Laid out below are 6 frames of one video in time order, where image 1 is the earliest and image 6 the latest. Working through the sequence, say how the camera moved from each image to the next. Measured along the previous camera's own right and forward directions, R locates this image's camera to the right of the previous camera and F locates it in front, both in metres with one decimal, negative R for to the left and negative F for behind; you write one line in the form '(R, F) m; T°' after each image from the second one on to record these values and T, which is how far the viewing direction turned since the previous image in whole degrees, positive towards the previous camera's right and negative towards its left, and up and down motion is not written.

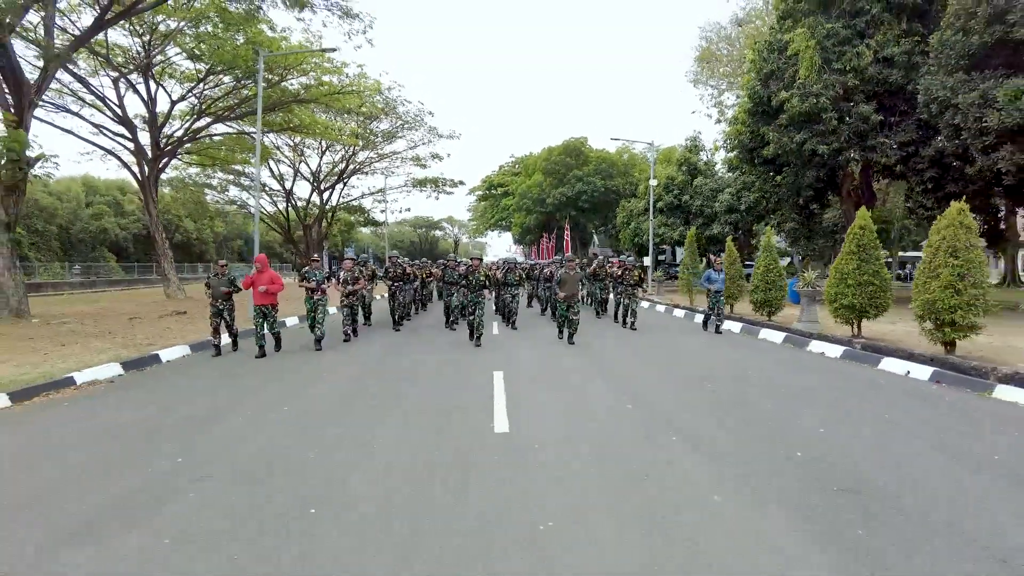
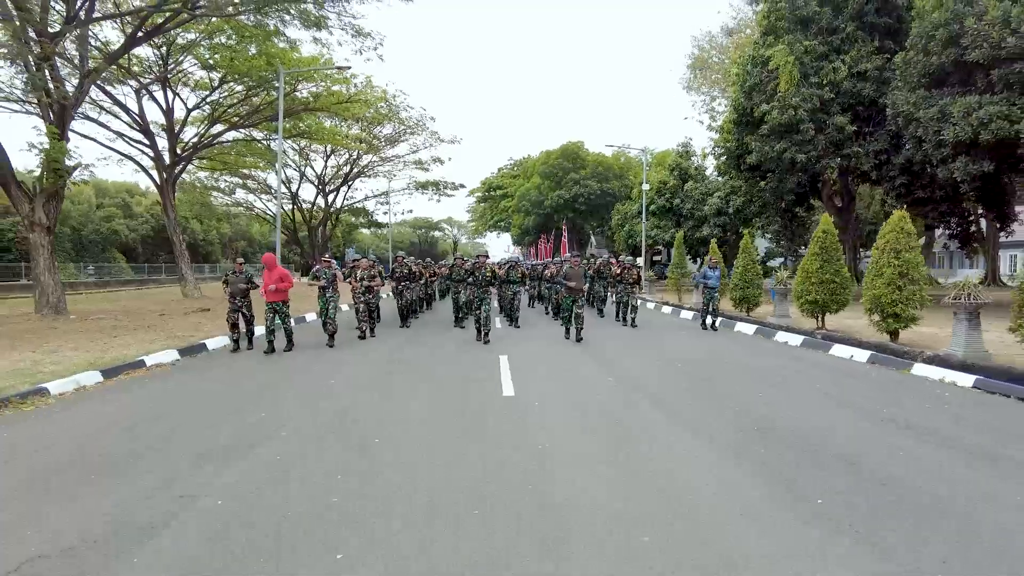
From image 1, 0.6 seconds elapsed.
(-0.1, -1.4) m; 0°
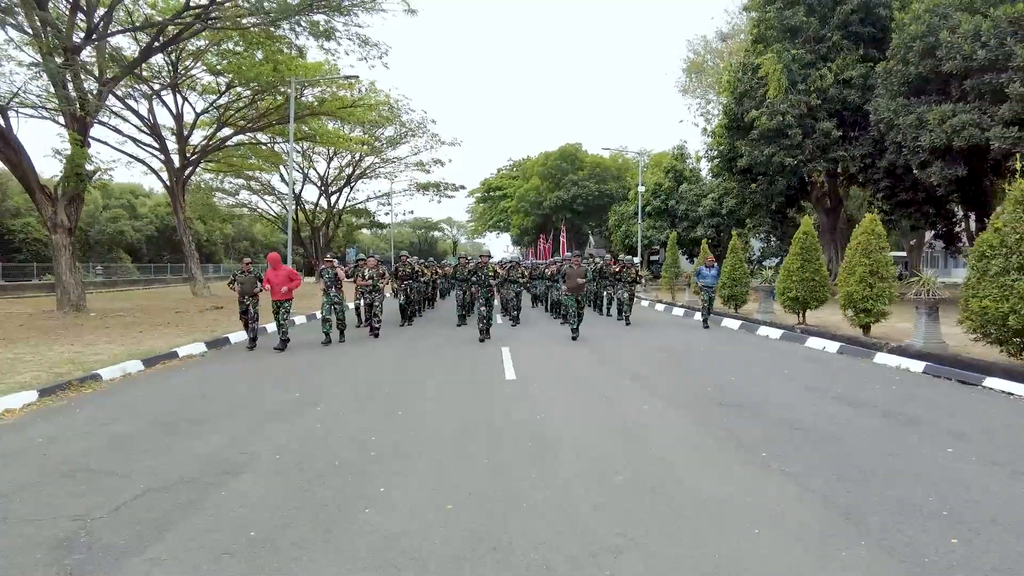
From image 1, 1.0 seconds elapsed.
(0.0, -0.9) m; 0°
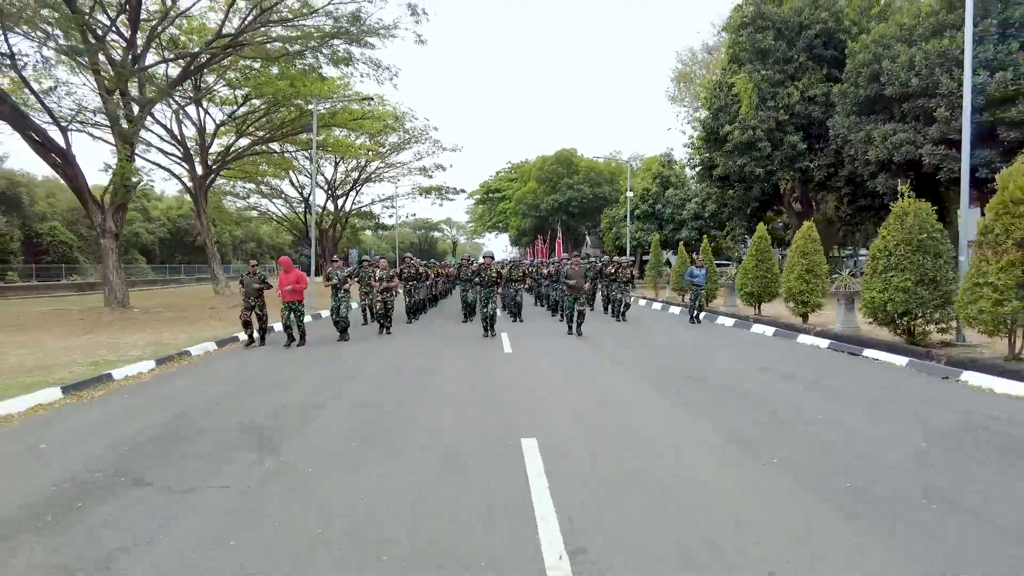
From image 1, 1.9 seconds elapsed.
(0.0, -2.4) m; 0°
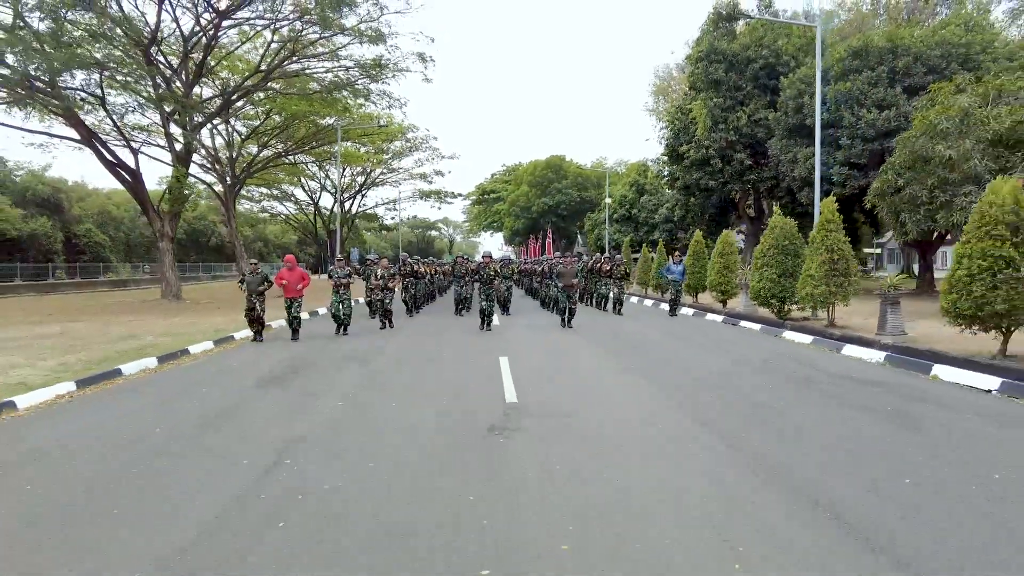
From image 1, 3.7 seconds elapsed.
(+0.2, -4.2) m; 0°
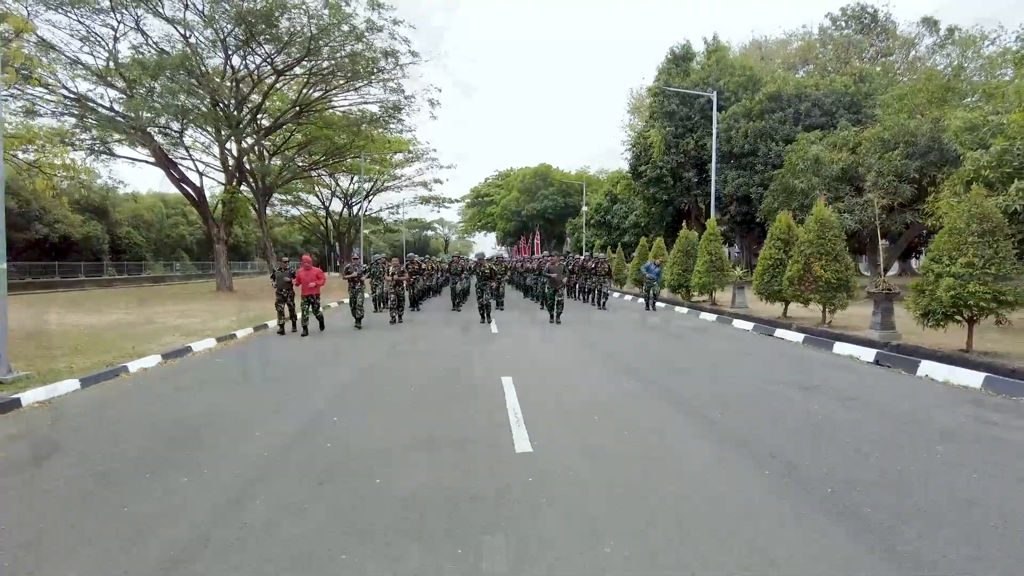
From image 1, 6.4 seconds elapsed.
(+0.2, -5.9) m; +1°
